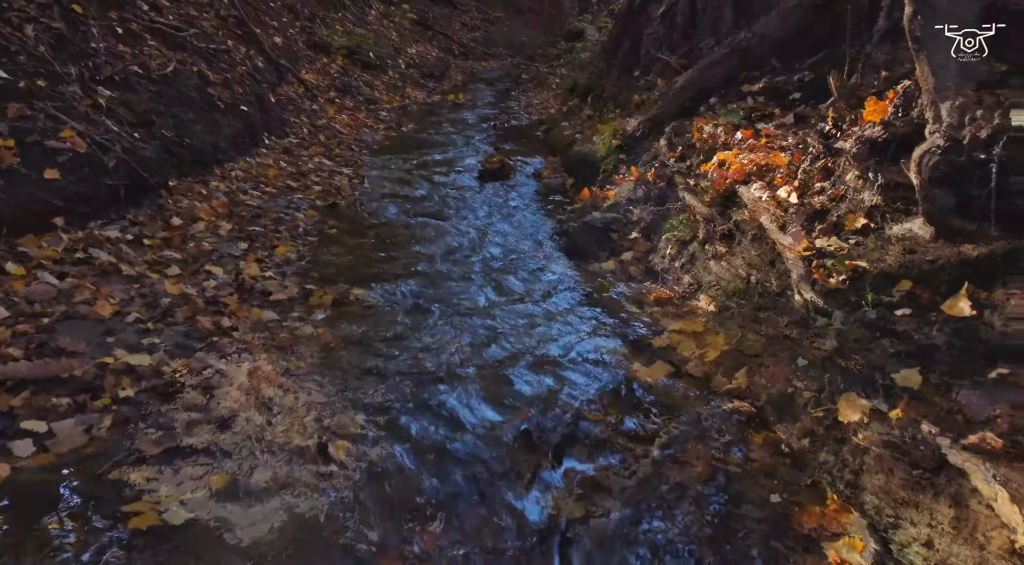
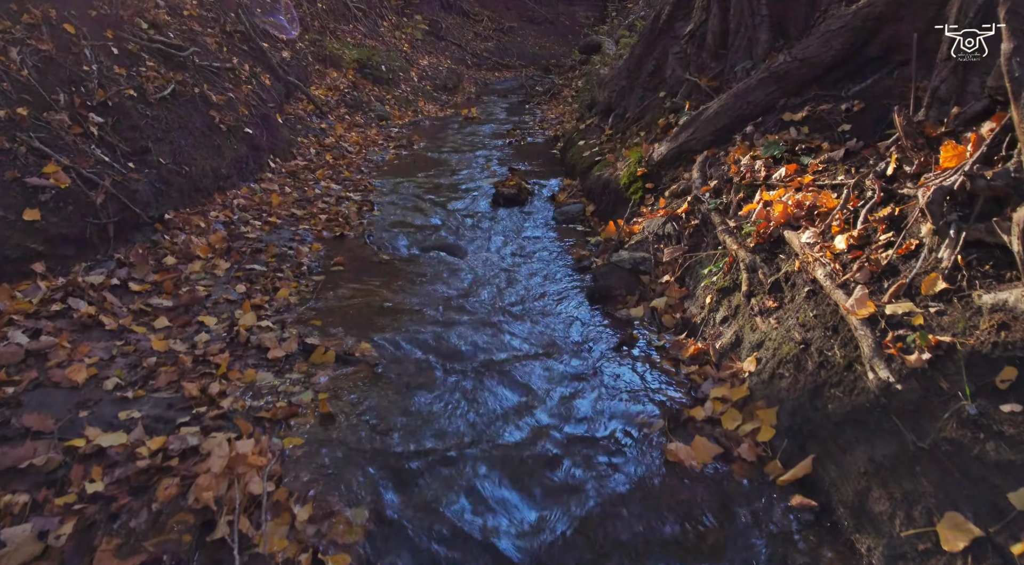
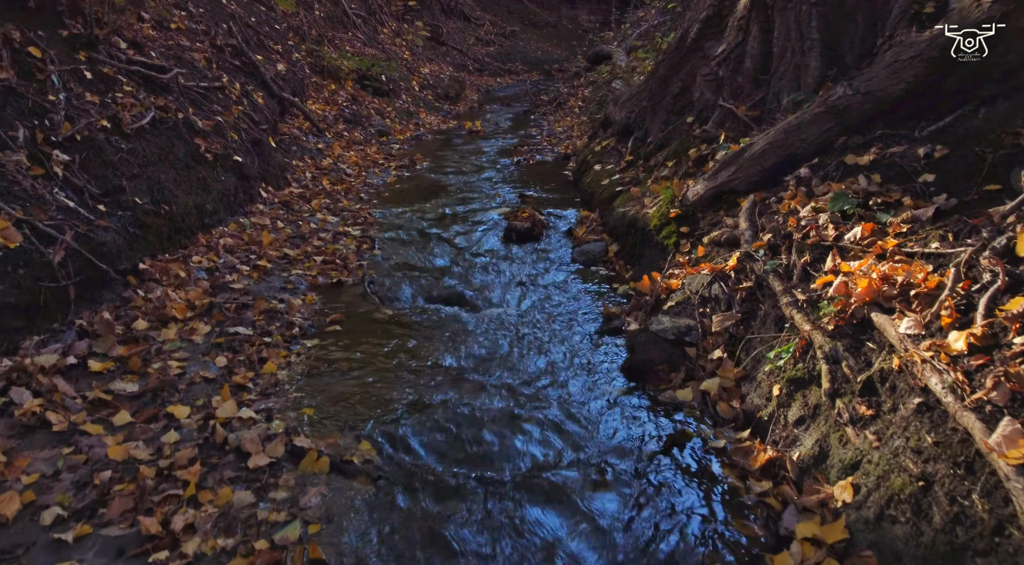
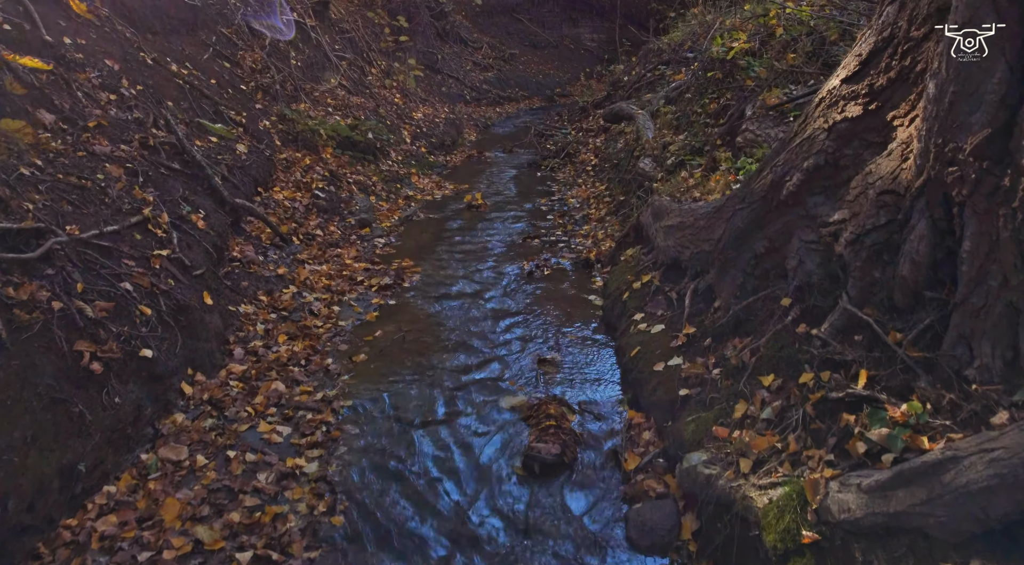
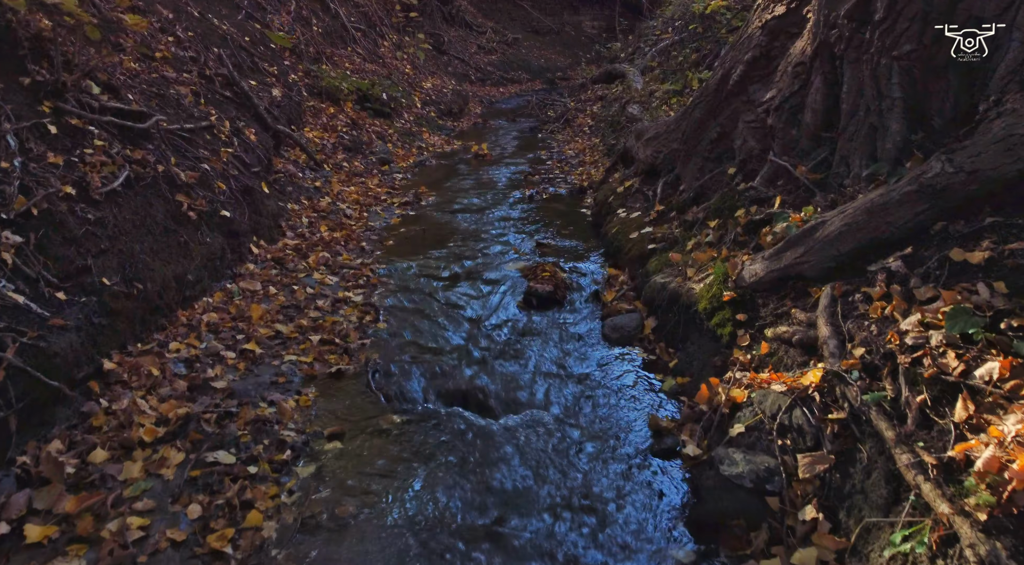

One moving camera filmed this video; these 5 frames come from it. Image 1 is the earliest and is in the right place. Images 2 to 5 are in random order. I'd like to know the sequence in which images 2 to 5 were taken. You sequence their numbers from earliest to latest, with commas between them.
2, 3, 5, 4
